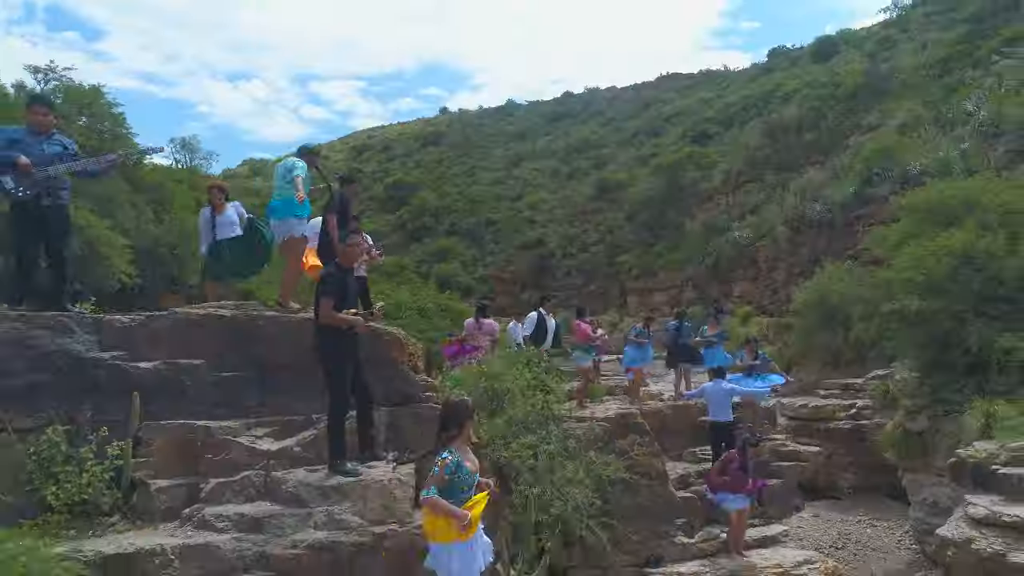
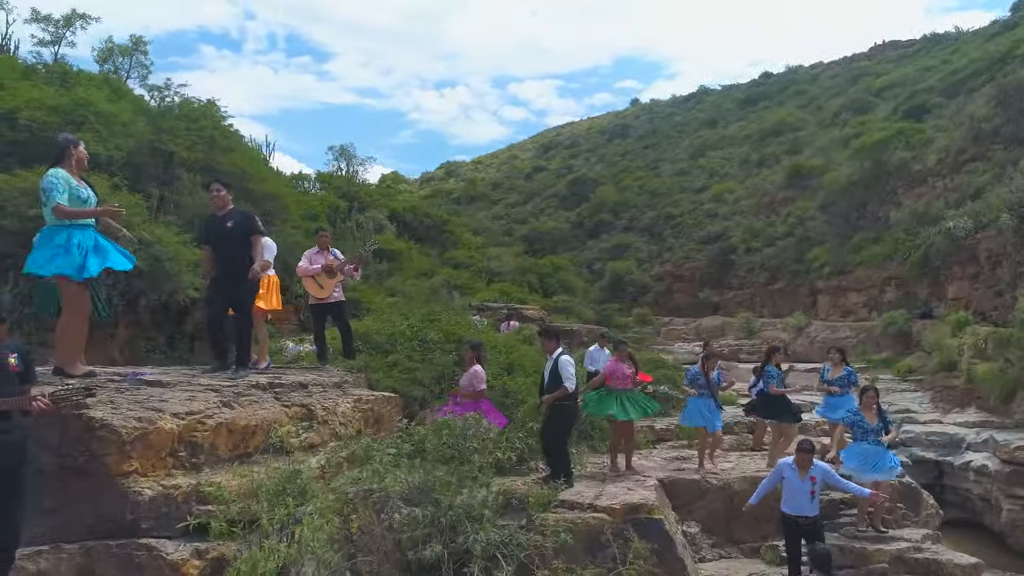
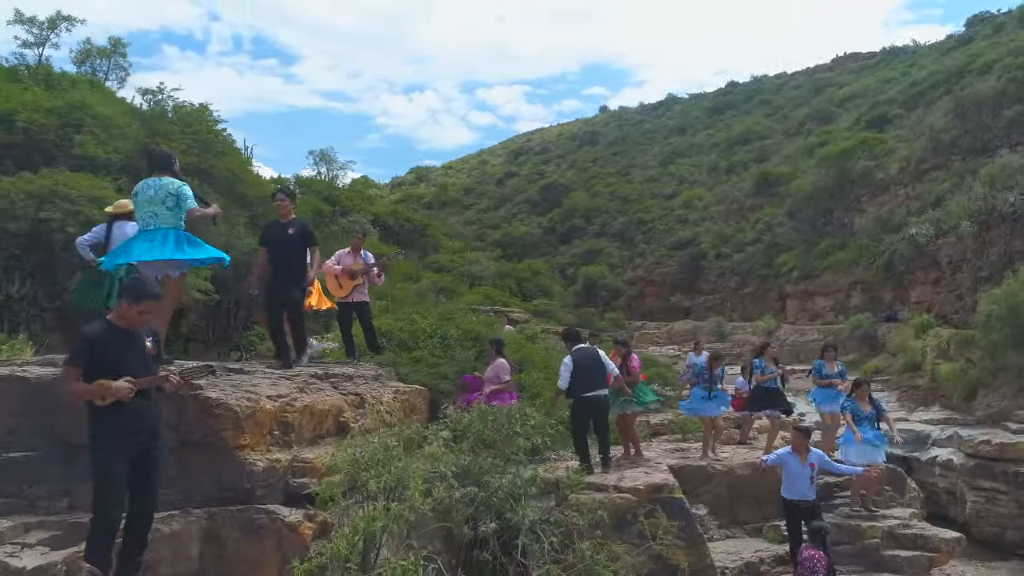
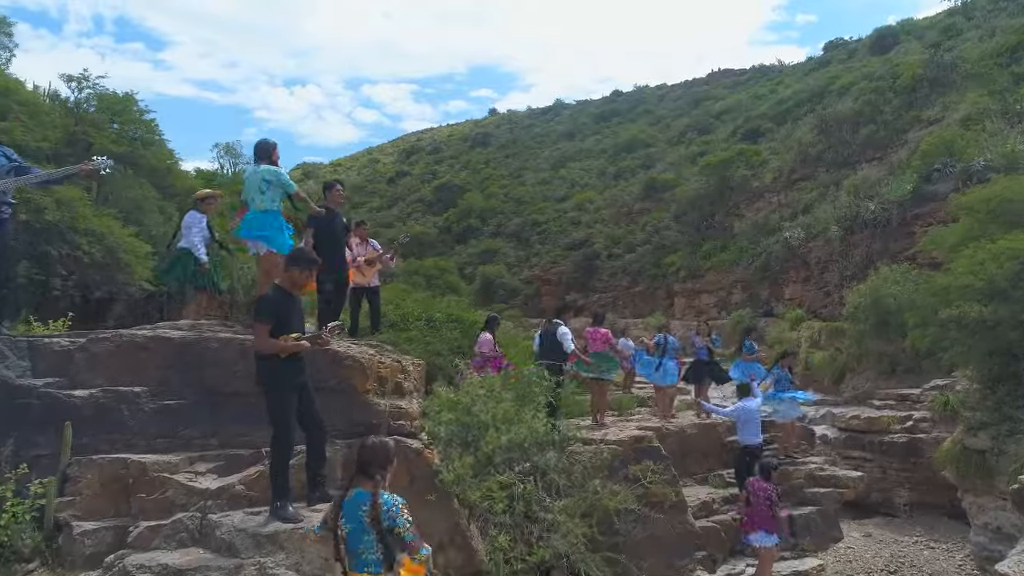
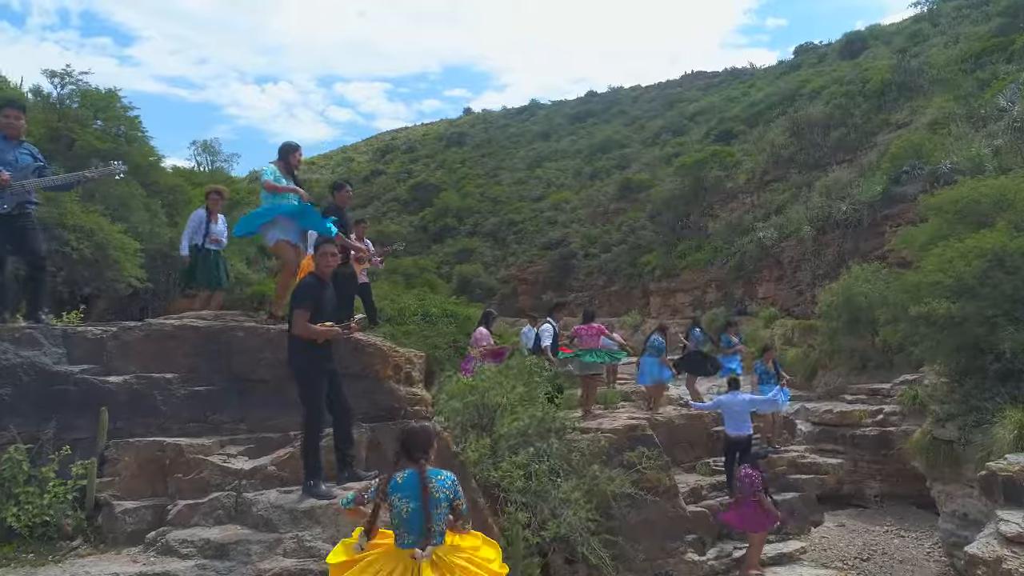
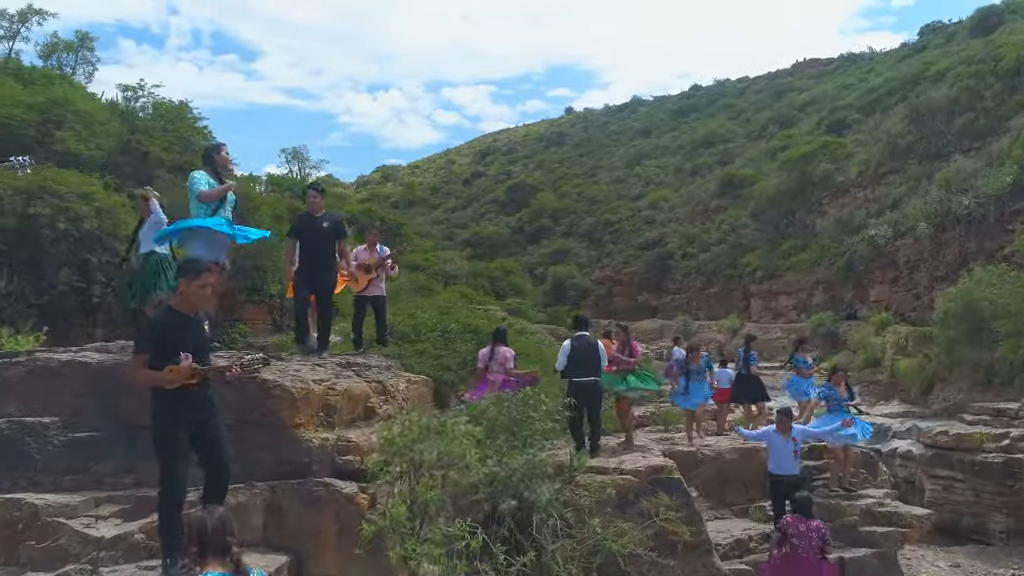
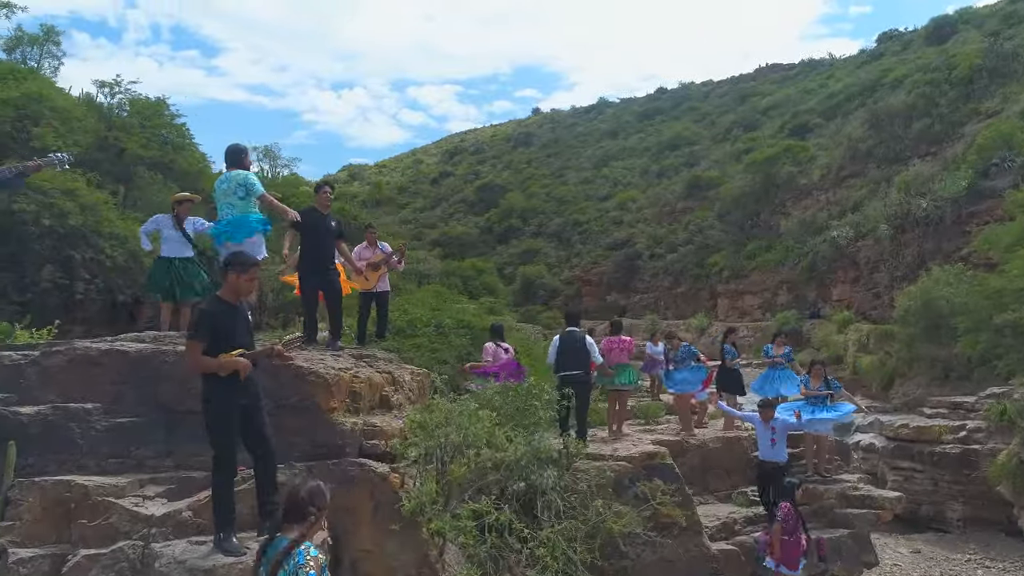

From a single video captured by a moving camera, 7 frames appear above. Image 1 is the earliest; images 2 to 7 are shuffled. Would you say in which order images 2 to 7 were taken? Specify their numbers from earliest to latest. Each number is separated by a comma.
5, 4, 7, 6, 3, 2
